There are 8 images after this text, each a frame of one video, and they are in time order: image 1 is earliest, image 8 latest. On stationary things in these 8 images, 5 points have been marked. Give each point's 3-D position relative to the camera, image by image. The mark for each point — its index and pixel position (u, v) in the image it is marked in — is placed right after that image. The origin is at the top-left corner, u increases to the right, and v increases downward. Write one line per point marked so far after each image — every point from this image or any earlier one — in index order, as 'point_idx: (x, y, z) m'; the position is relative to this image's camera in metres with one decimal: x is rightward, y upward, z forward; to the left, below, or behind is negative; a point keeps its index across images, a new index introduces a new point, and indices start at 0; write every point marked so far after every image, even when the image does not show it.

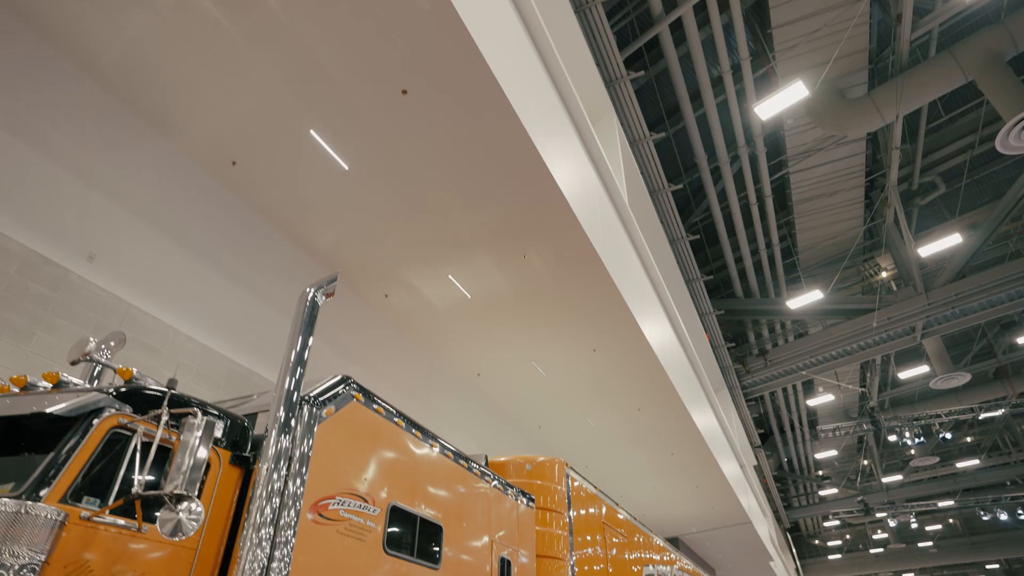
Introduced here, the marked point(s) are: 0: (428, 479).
0: (-0.6, -1.2, +3.9) m
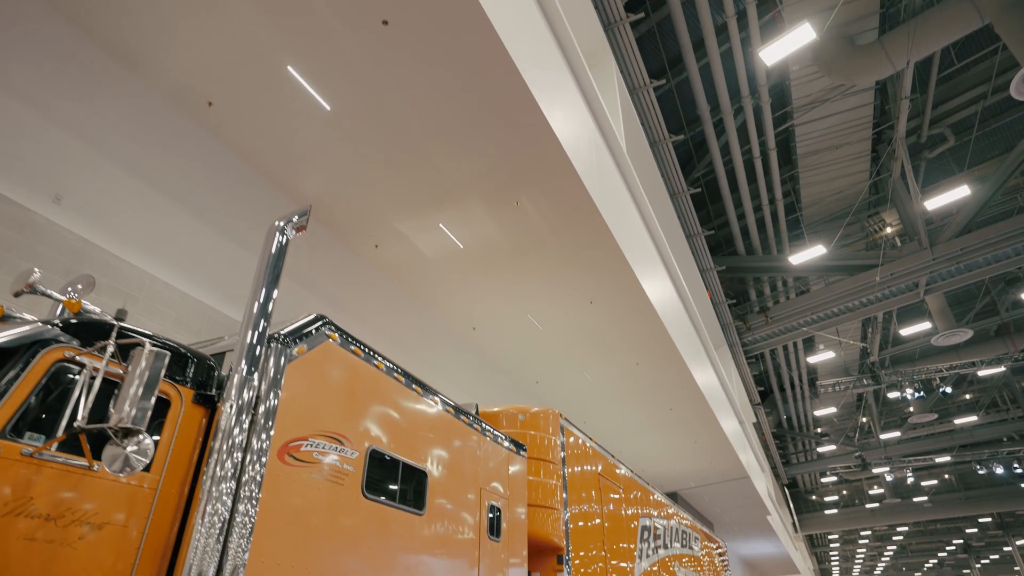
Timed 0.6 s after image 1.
0: (-0.7, -0.8, +3.8) m
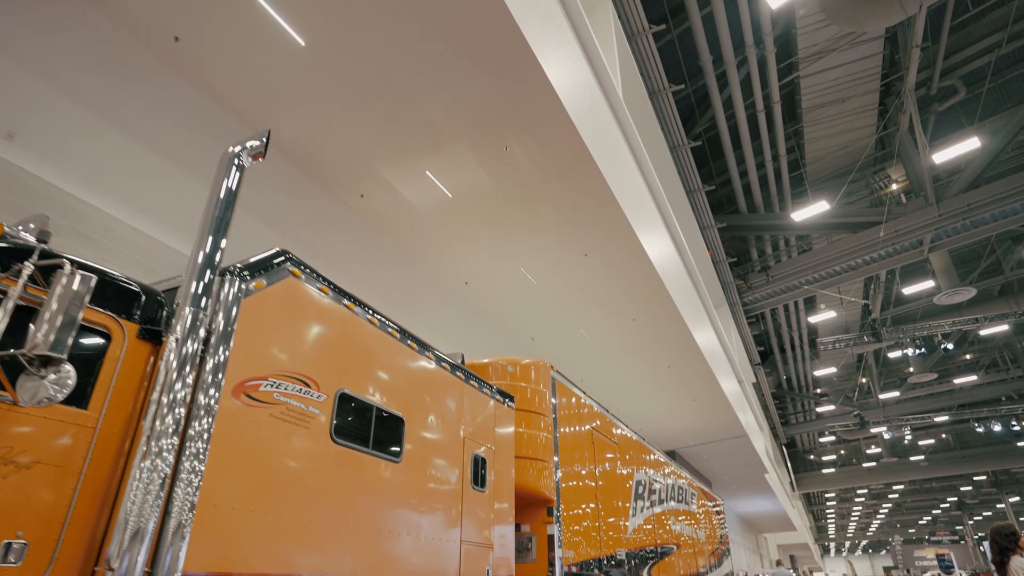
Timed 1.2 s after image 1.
0: (-0.8, -0.5, +3.6) m
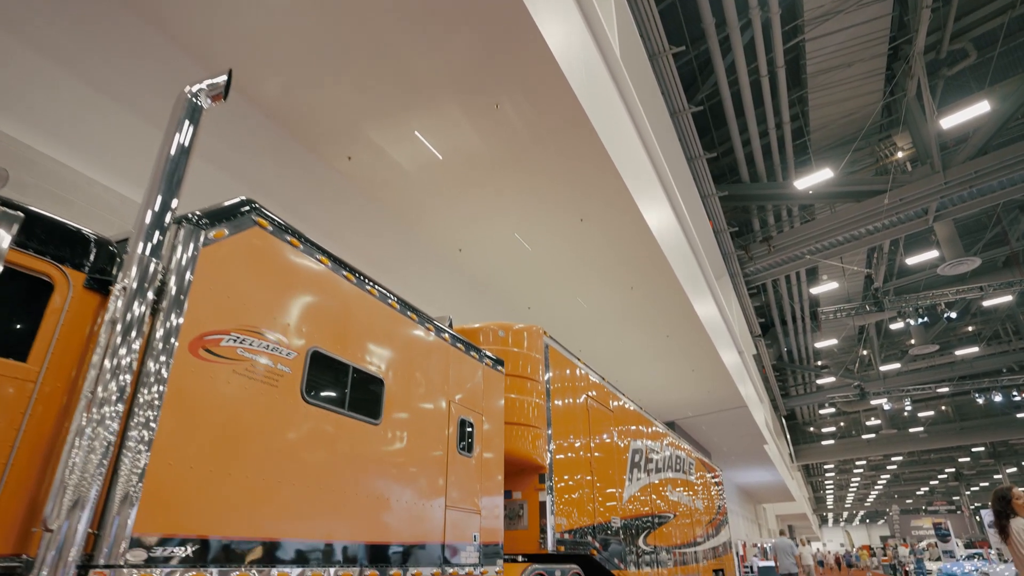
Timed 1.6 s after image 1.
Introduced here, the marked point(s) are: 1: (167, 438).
0: (-0.9, -0.2, +3.5) m
1: (-1.3, -0.5, +2.2) m
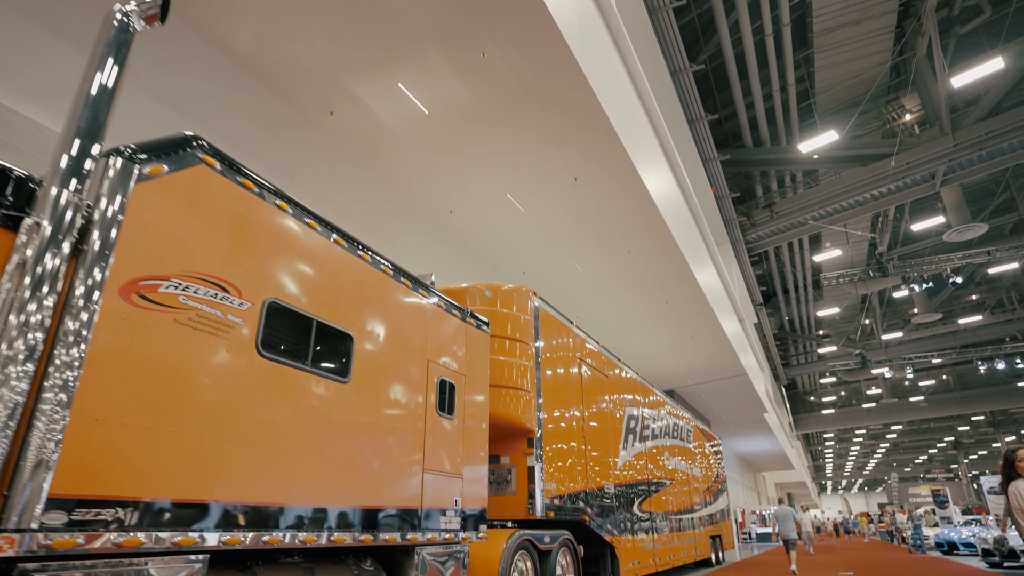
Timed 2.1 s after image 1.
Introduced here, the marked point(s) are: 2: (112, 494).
0: (-1.0, 0.0, +3.2) m
1: (-1.4, -0.3, +2.0) m
2: (-1.3, -0.7, +2.0) m
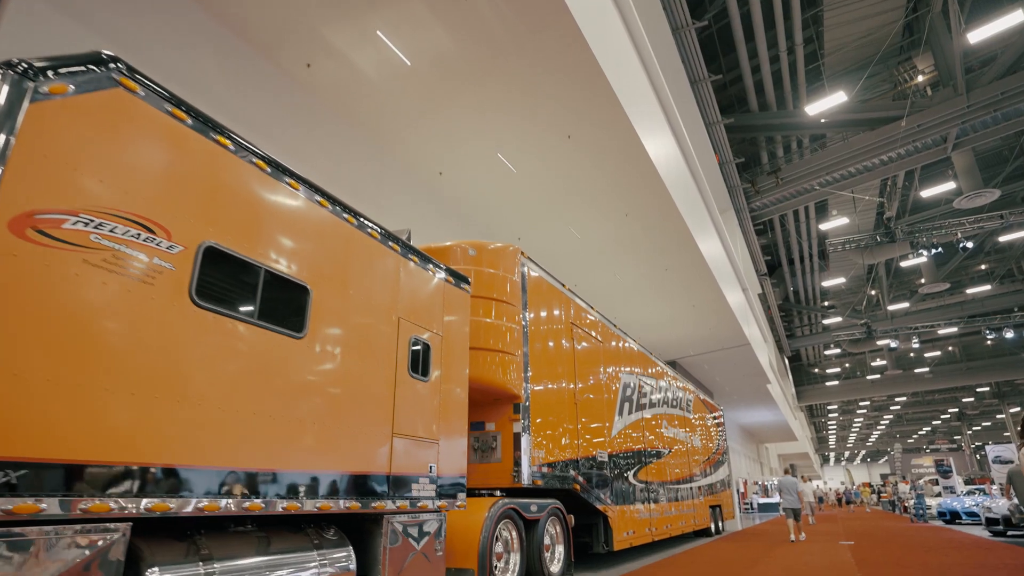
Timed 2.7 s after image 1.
0: (-1.1, +0.3, +3.0) m
1: (-1.5, -0.1, +1.8) m
2: (-1.5, -0.5, +1.8) m
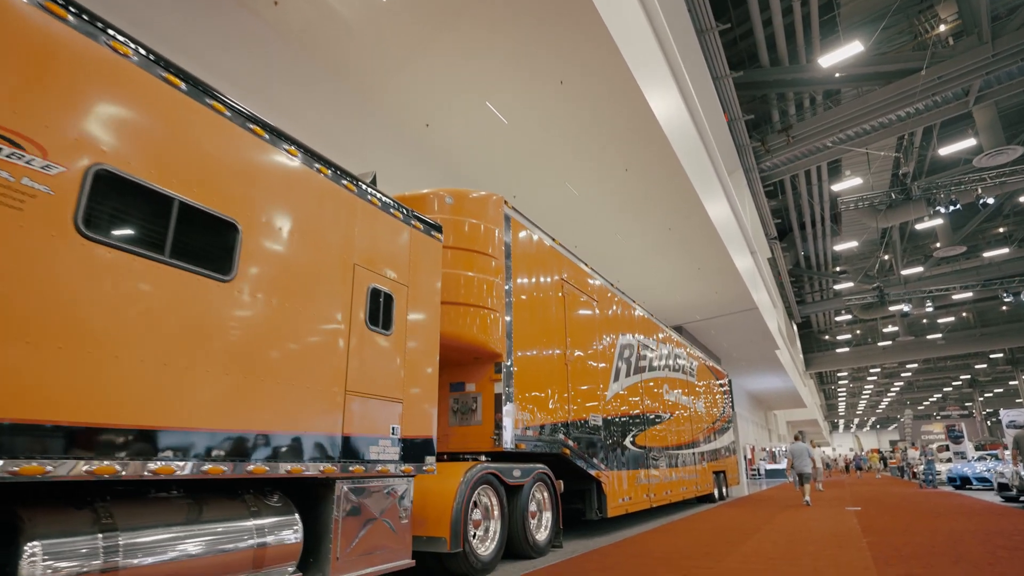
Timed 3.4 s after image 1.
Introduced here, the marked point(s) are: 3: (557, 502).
0: (-1.3, +0.6, +2.6) m
1: (-1.7, +0.1, +1.4) m
2: (-1.7, -0.3, +1.5) m
3: (+0.4, -1.8, +5.0) m
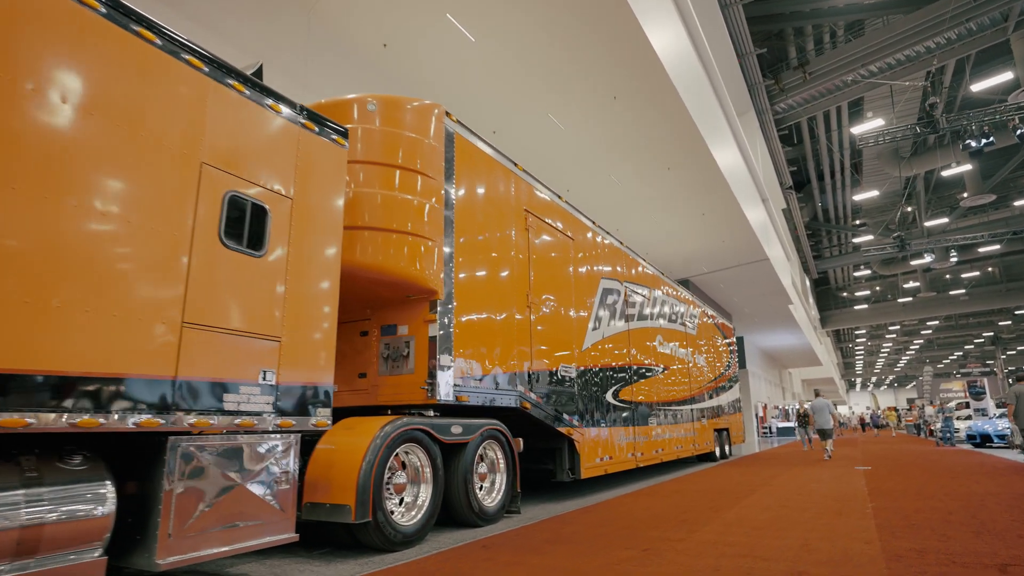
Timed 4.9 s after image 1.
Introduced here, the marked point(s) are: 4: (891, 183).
0: (-1.7, +0.9, +1.9) m
1: (-2.2, +0.3, +0.7) m
2: (-2.1, 0.0, +0.8) m
3: (0.0, -1.3, +4.4) m
4: (+11.9, +3.5, +18.9) m
